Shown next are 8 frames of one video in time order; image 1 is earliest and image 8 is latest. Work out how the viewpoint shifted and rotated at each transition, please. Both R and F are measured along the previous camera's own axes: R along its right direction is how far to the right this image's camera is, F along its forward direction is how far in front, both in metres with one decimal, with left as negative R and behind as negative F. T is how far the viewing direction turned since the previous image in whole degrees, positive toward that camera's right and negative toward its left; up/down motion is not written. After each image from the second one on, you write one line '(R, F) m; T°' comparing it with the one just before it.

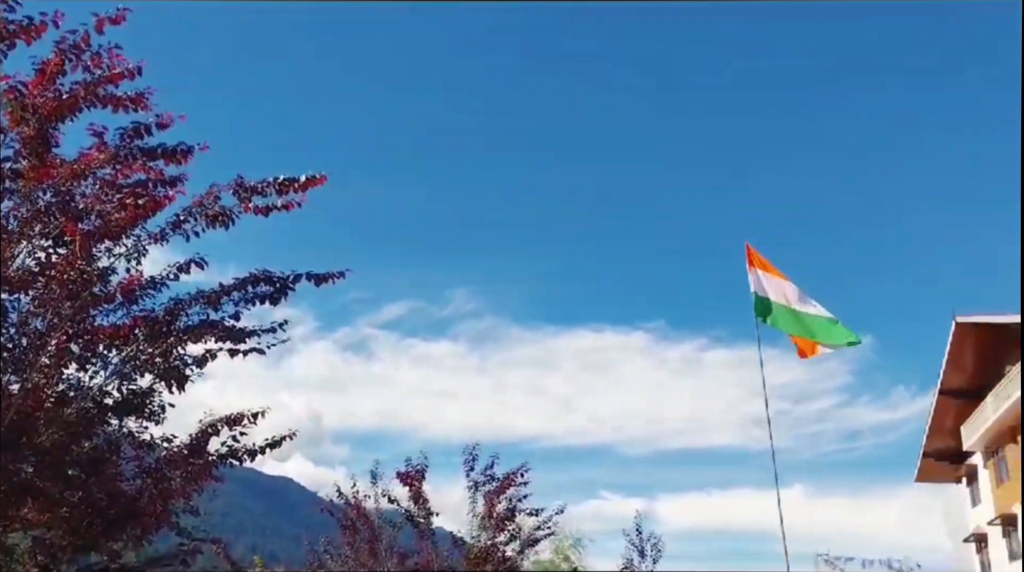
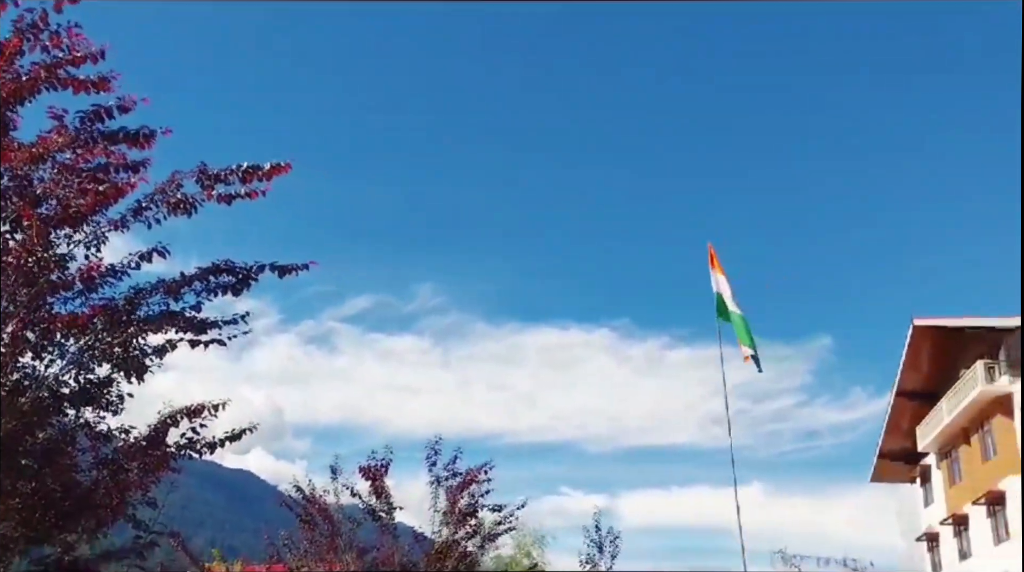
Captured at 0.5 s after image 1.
(+0.1, -0.2) m; +2°
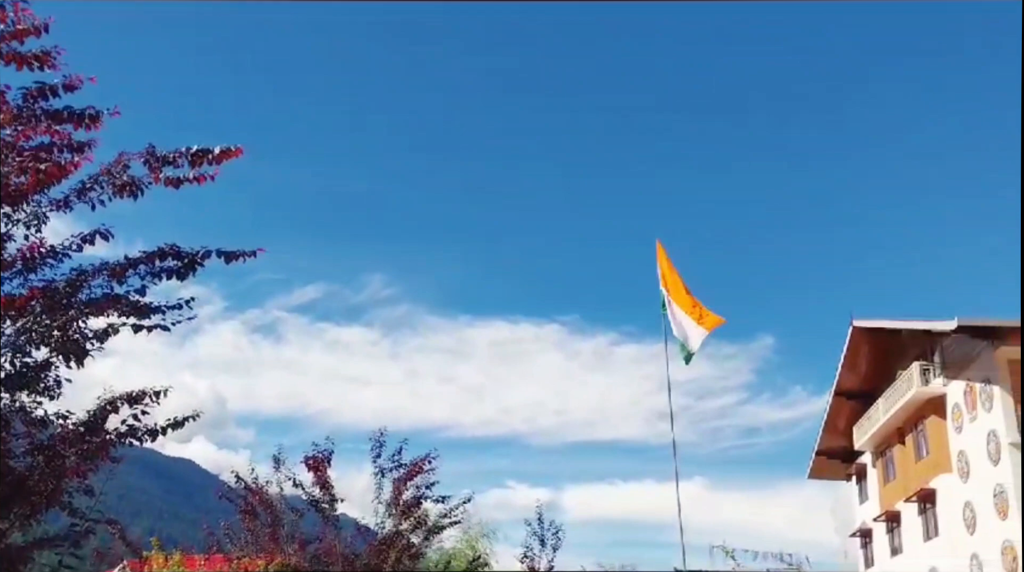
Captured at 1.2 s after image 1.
(0.0, +0.1) m; +3°
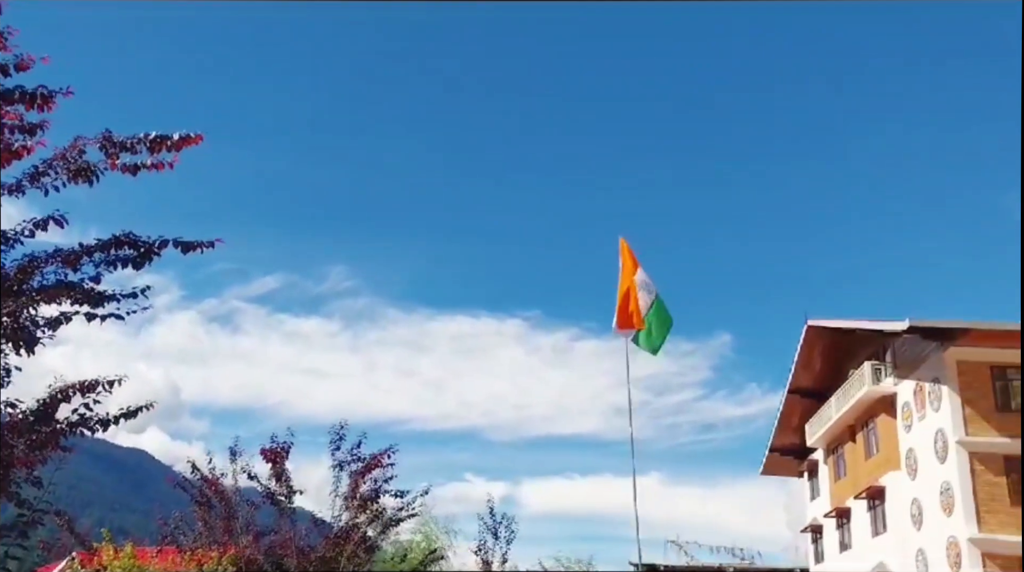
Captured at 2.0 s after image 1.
(+0.2, -0.3) m; +2°
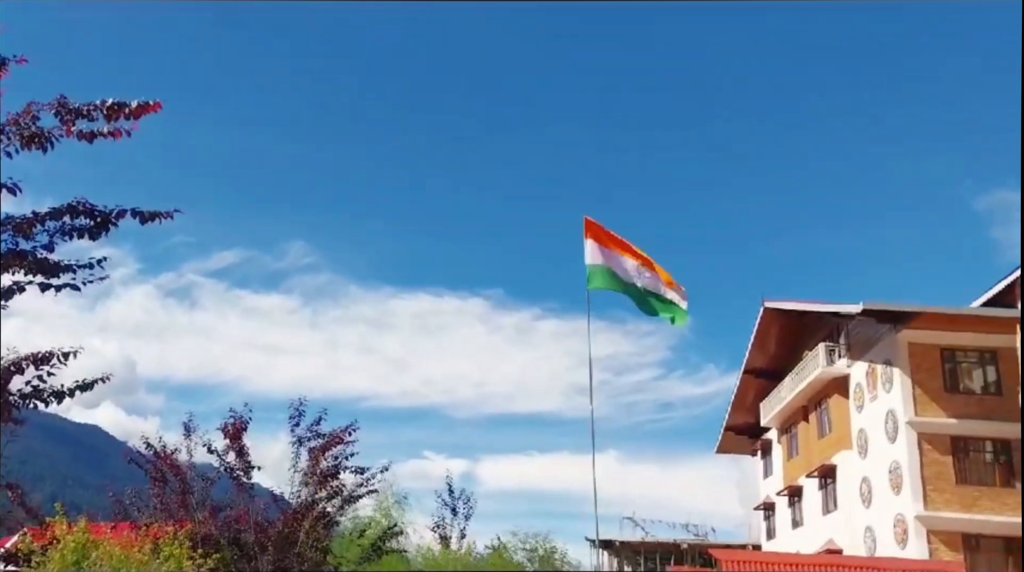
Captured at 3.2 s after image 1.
(+1.2, -2.5) m; +2°
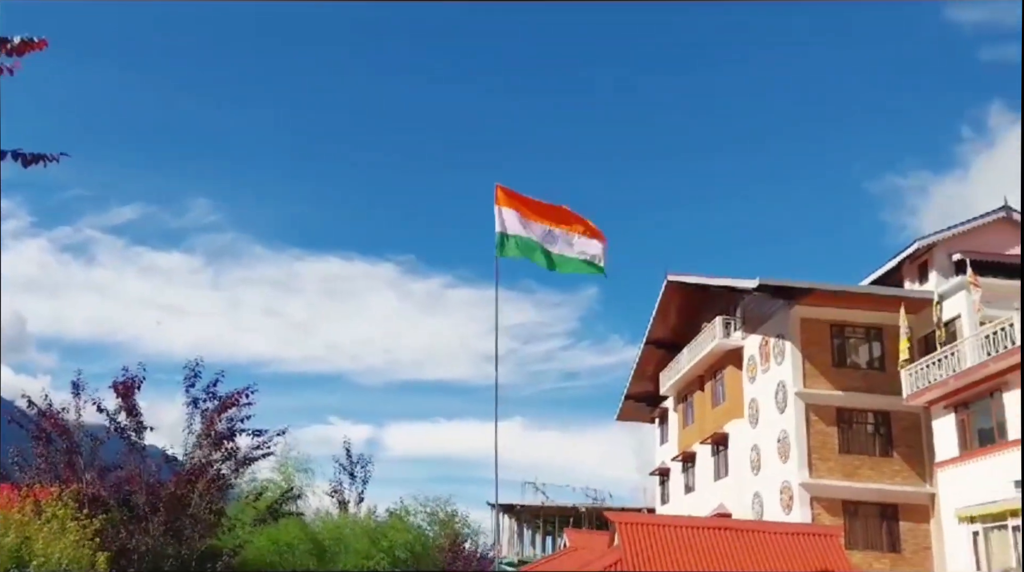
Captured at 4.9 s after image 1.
(+1.6, -4.6) m; +5°
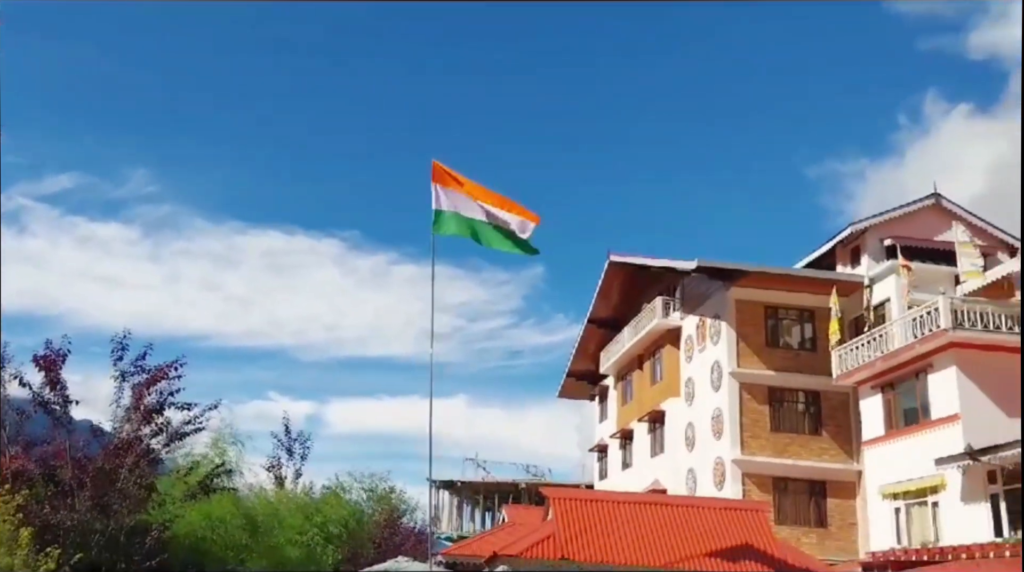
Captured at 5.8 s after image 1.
(+2.3, -2.5) m; +3°
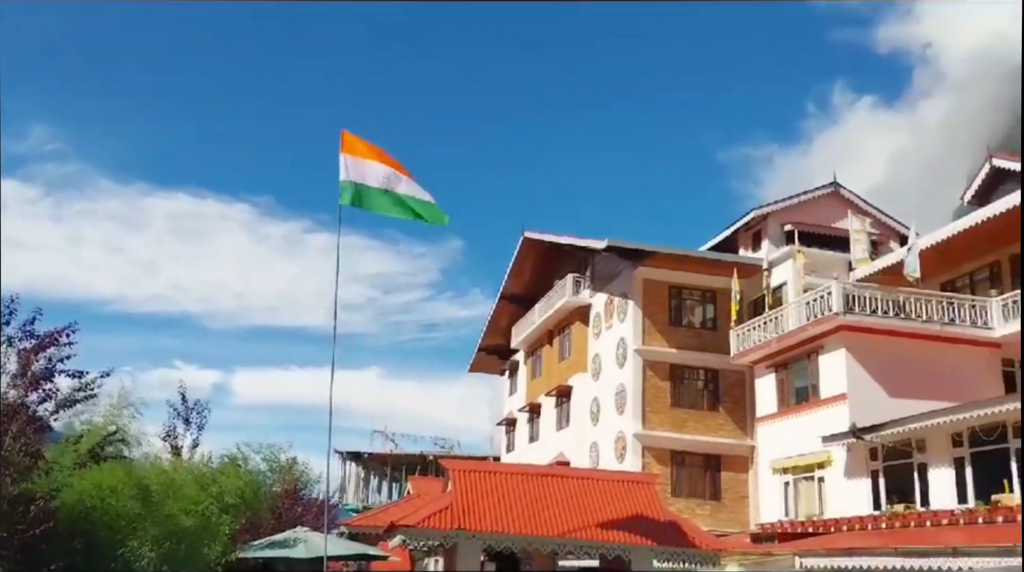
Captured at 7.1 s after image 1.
(+4.0, -4.0) m; +4°
